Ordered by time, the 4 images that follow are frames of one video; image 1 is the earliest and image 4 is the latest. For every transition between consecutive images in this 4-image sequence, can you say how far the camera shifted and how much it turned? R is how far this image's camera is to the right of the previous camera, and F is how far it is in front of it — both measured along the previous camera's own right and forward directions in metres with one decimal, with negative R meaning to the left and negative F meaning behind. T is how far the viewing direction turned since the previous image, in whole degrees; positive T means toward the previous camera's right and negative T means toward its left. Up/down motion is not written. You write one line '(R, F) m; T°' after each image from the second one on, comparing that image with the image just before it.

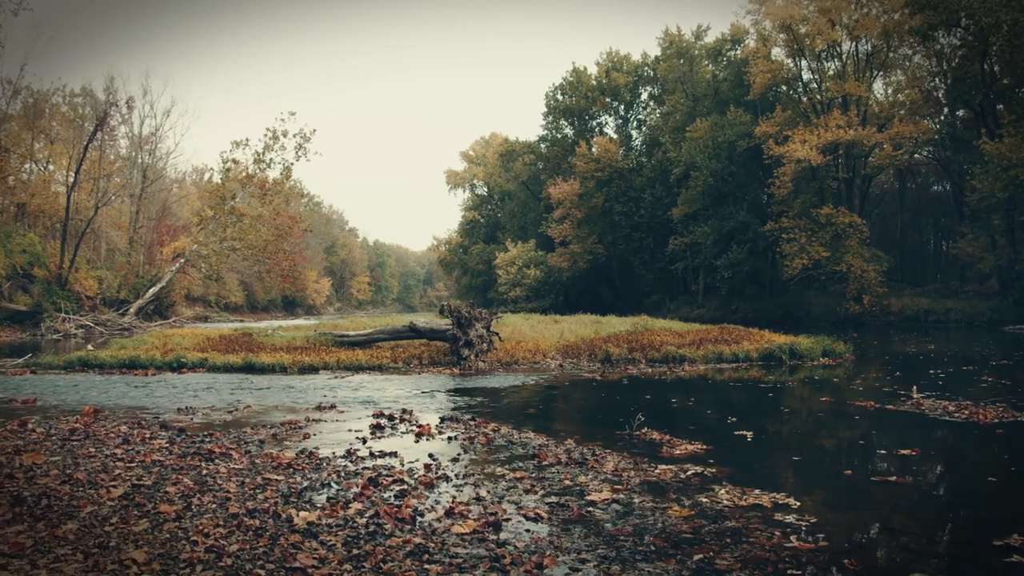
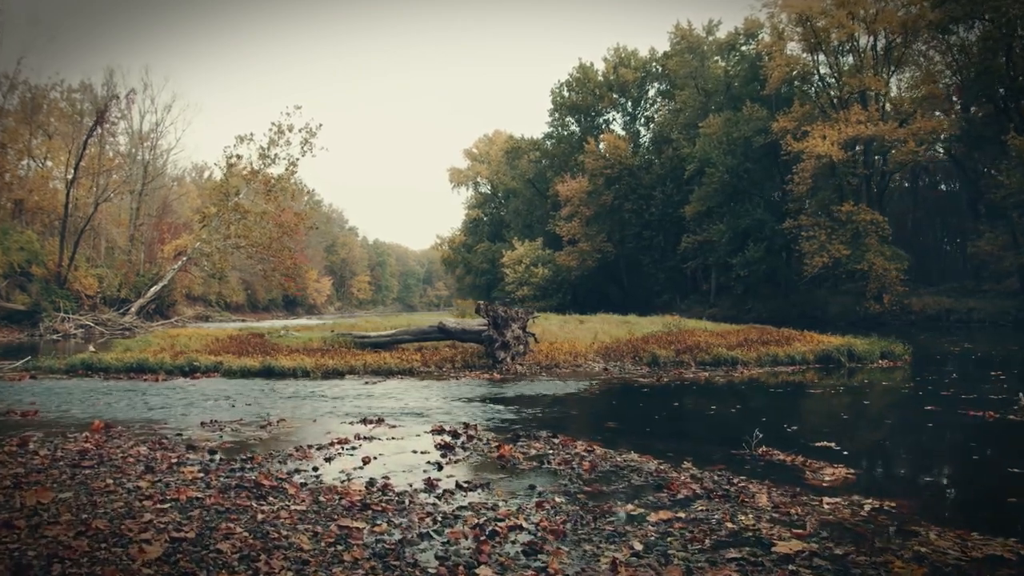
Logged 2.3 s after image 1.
(-1.7, +2.1) m; 0°
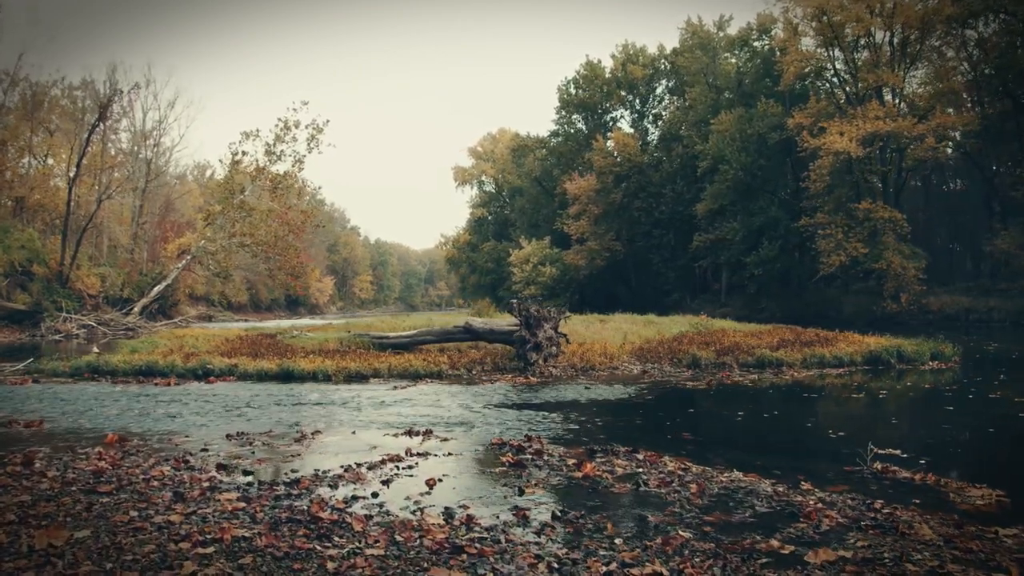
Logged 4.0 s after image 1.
(-1.3, +1.5) m; 0°
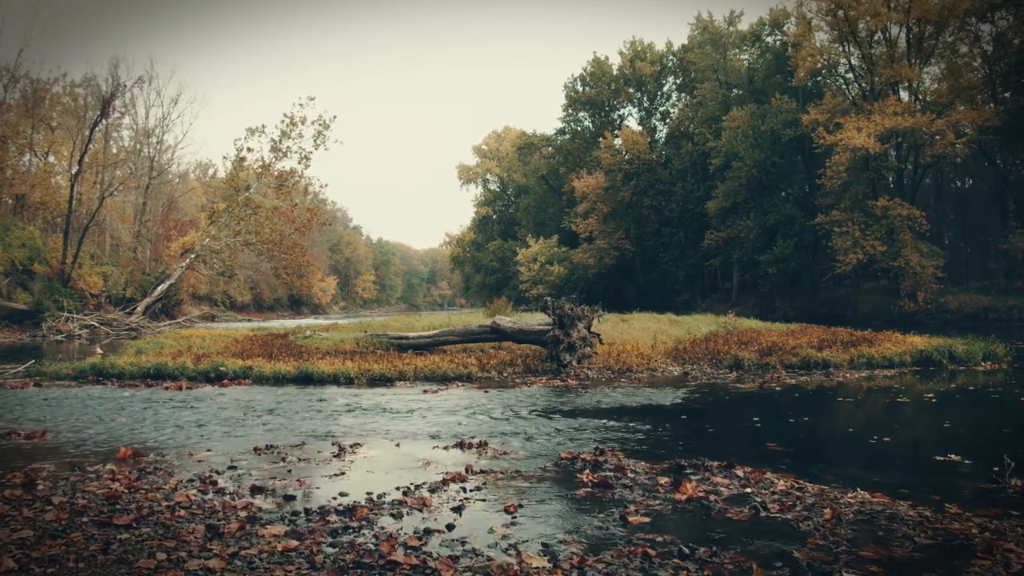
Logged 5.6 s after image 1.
(-1.1, +1.4) m; 0°
